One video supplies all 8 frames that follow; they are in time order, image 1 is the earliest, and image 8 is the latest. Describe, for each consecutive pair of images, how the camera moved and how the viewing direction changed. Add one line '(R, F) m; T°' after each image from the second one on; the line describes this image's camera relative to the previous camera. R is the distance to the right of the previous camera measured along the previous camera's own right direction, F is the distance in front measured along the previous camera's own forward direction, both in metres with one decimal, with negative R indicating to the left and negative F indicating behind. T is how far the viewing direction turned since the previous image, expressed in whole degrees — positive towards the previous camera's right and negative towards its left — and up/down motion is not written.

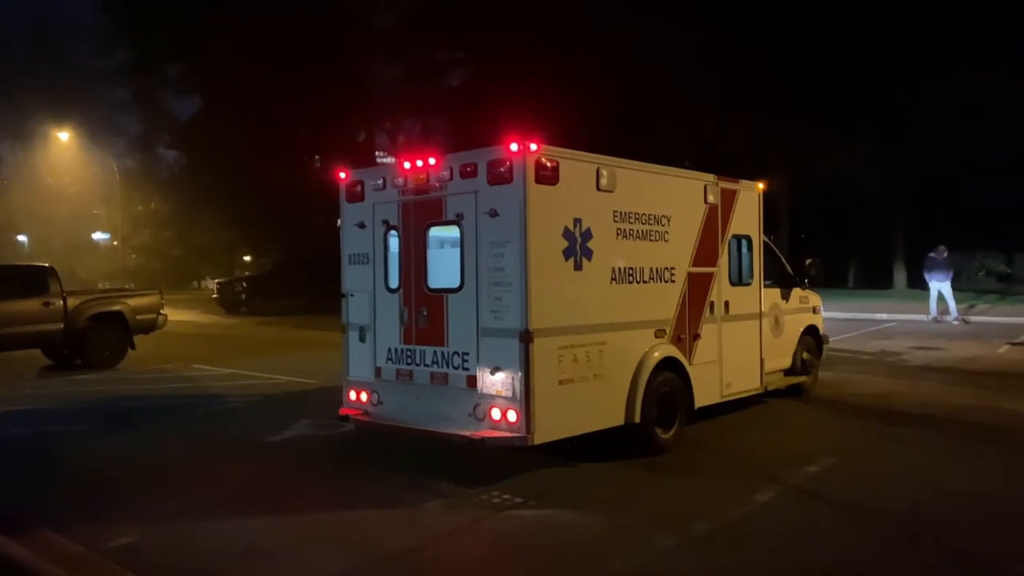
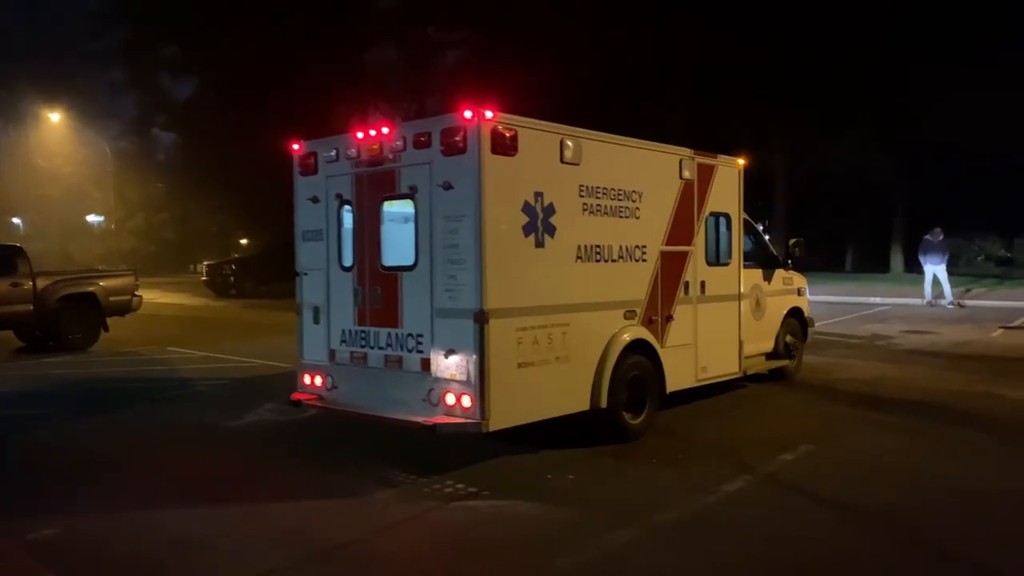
(+0.4, +0.4) m; 0°
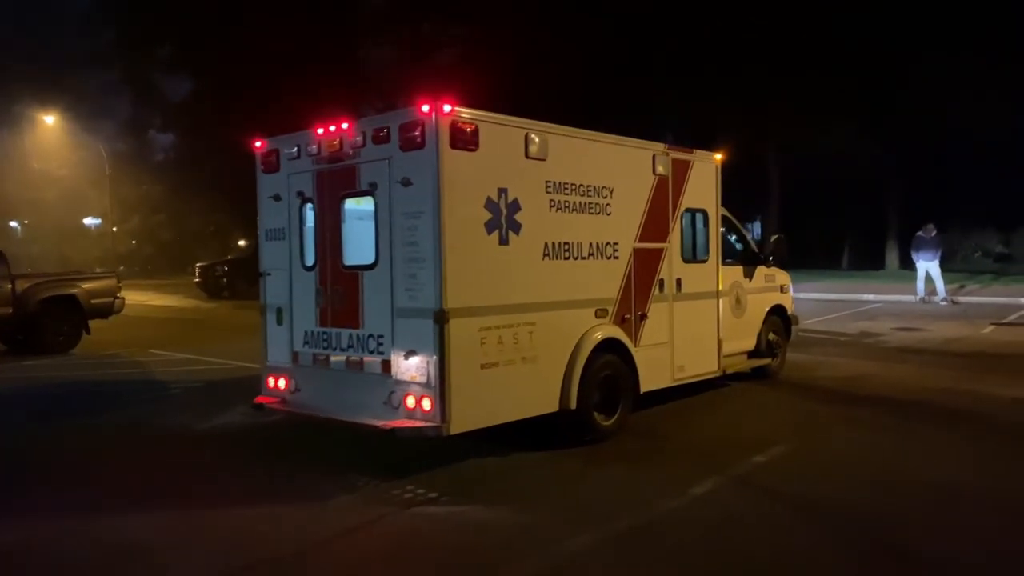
(+0.3, +0.2) m; 0°
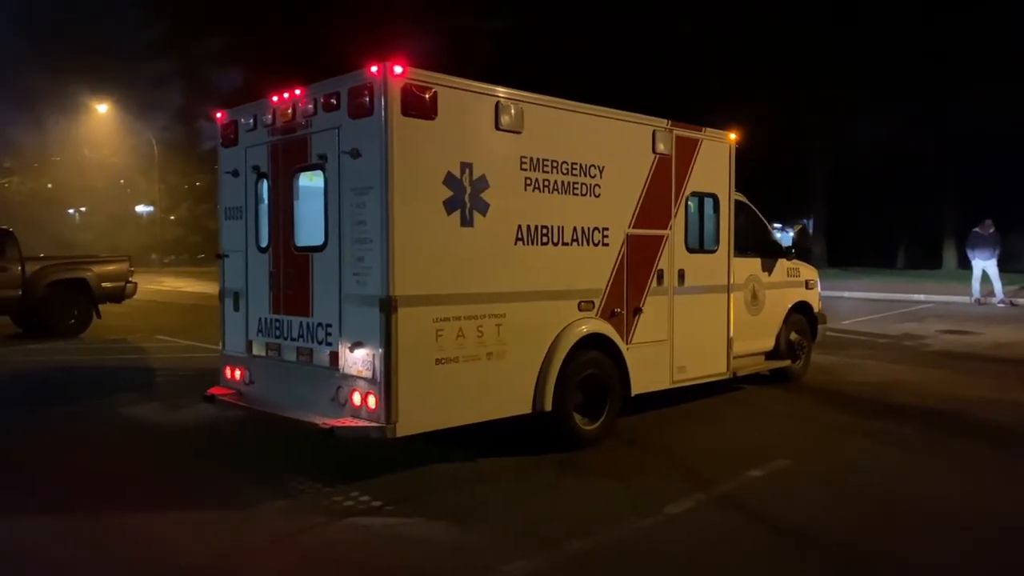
(+0.6, +0.8) m; -3°
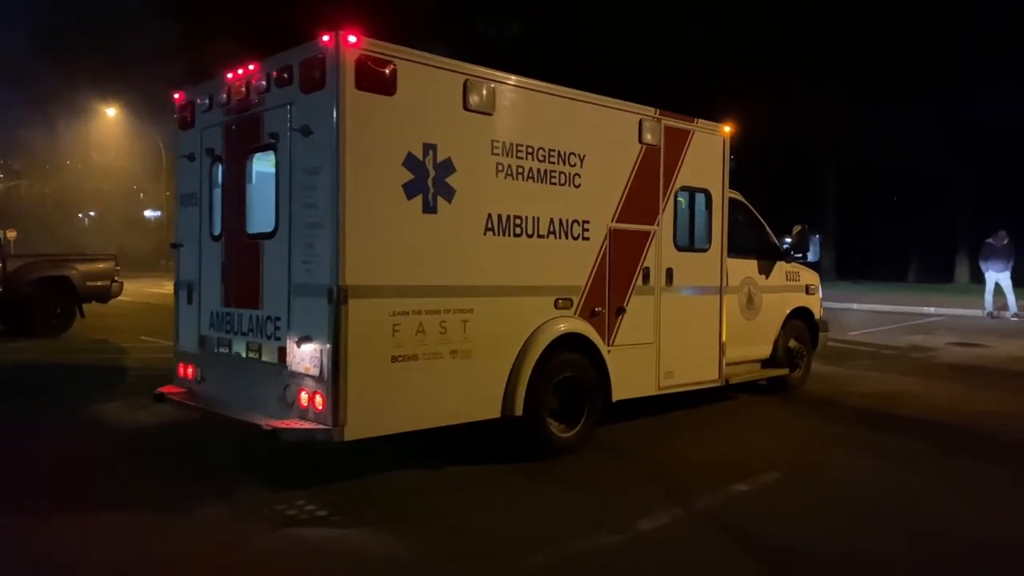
(+0.3, +0.5) m; -1°
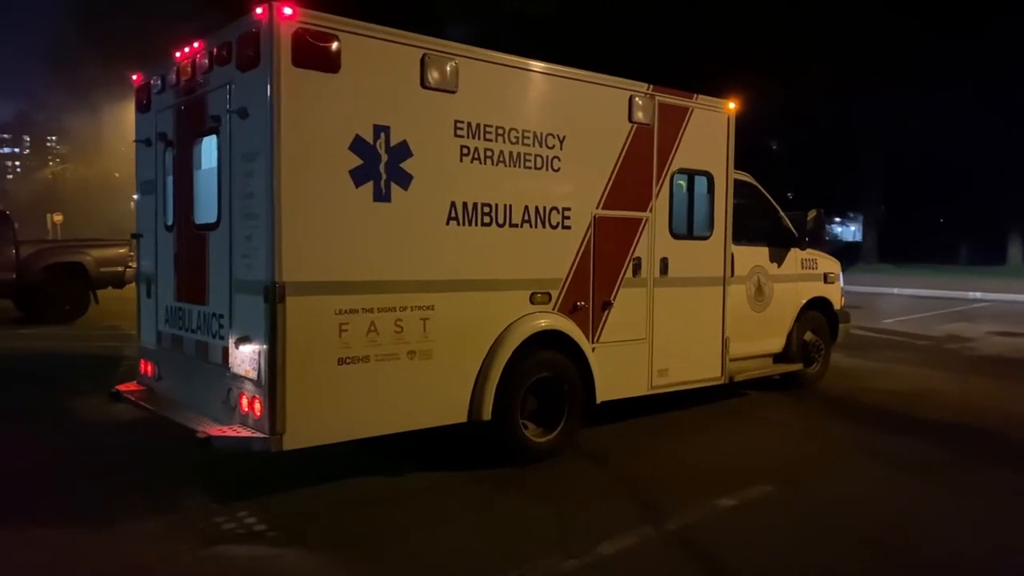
(+0.5, +0.5) m; -3°
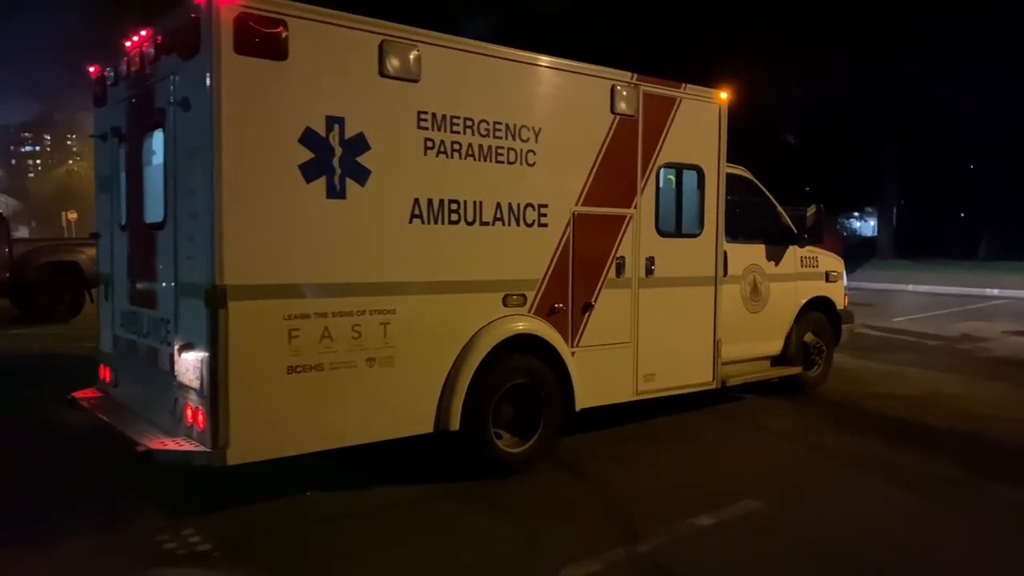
(+0.3, +0.4) m; -1°
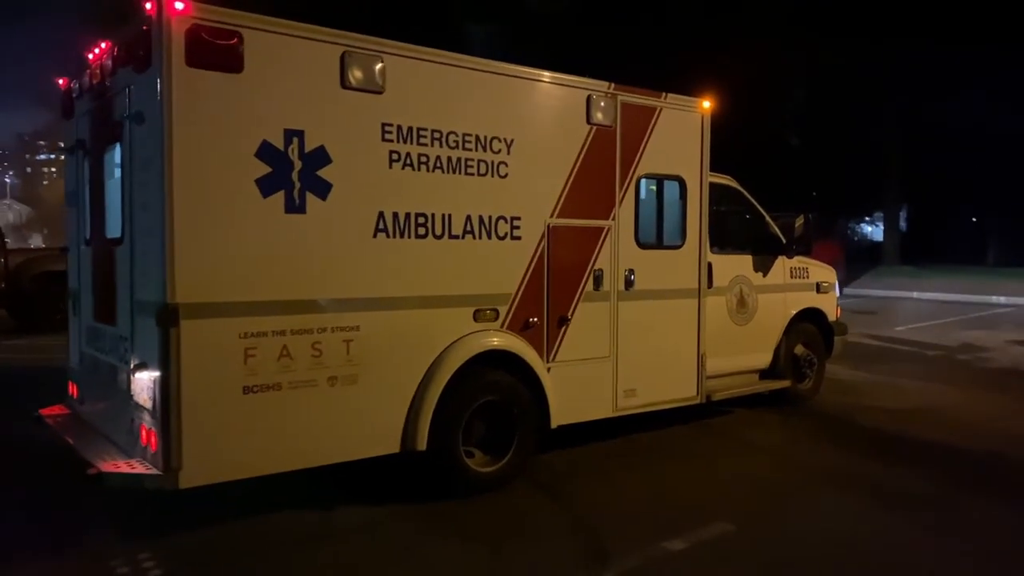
(+0.3, +0.1) m; -1°
